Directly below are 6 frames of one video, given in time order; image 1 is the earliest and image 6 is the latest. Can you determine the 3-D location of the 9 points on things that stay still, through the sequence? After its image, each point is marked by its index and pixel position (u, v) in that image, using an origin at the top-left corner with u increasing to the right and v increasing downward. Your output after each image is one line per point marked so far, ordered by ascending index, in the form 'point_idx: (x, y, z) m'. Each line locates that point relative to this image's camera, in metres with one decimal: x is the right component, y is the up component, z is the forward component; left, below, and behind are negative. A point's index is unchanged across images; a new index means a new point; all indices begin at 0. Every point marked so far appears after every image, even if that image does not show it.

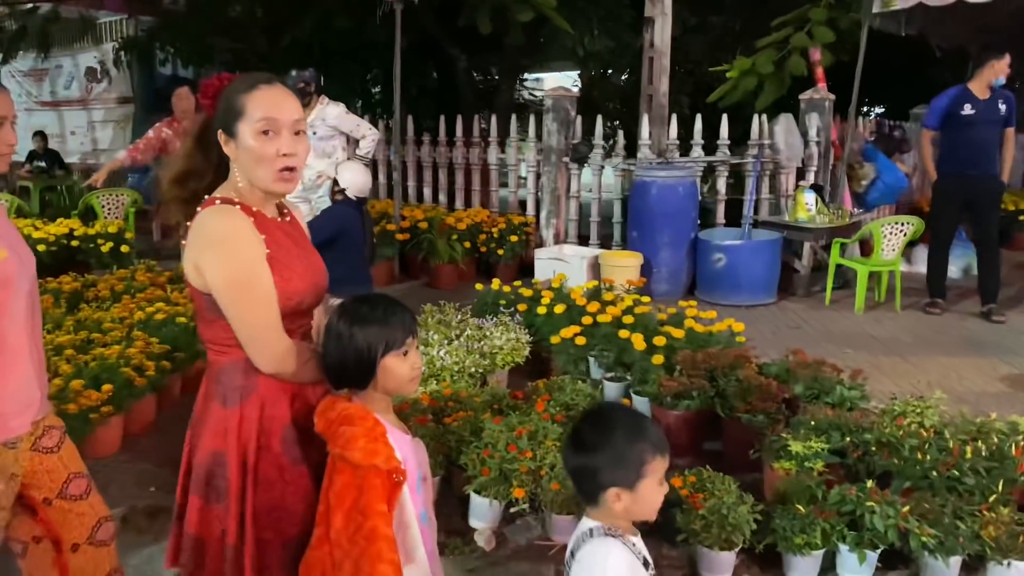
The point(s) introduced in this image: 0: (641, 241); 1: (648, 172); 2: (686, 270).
0: (+1.0, +0.4, +6.6) m
1: (+1.0, +0.9, +6.5) m
2: (+1.3, +0.1, +6.6) m
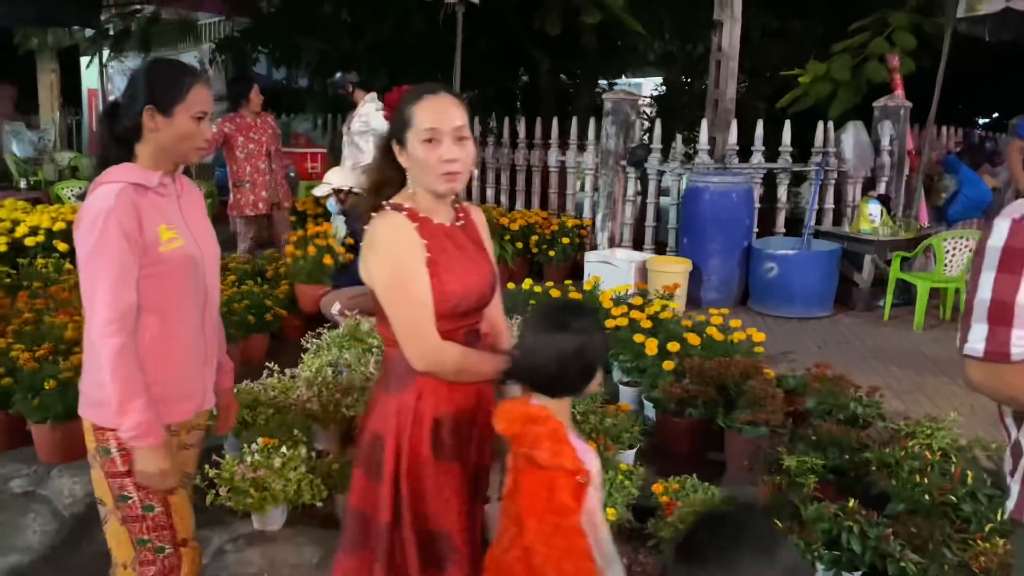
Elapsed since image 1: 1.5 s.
0: (+1.3, +0.3, +6.5) m
1: (+1.4, +0.8, +6.4) m
2: (+1.7, +0.1, +6.5) m
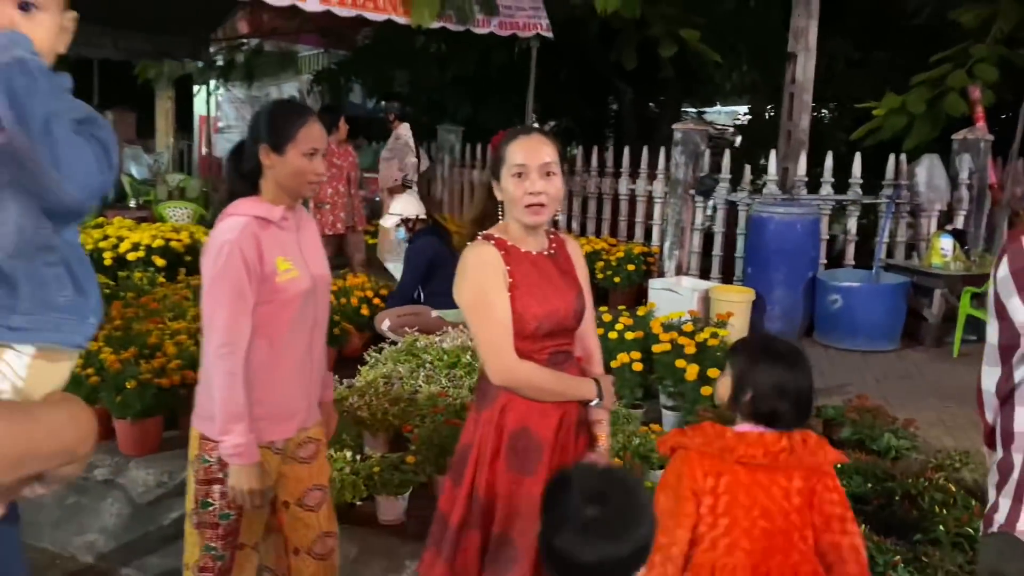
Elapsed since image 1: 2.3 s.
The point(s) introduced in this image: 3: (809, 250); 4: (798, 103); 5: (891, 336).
0: (+1.8, +0.1, +6.5) m
1: (+1.9, +0.6, +6.4) m
2: (+2.2, -0.2, +6.5) m
3: (+2.2, +0.3, +6.4) m
4: (+2.5, +1.6, +7.4) m
5: (+2.7, -0.3, +6.1) m
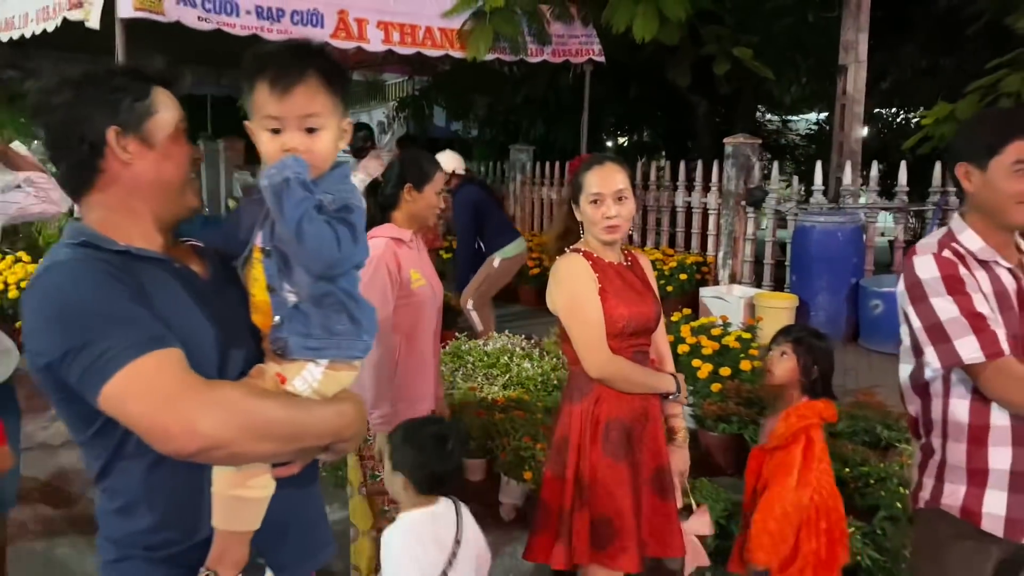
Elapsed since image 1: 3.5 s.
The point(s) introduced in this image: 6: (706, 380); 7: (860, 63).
0: (+2.3, 0.0, +6.7) m
1: (+2.3, +0.5, +6.6) m
2: (+2.6, -0.2, +6.7) m
3: (+2.6, +0.2, +6.6) m
4: (+3.0, +1.5, +7.5) m
5: (+3.1, -0.4, +6.3) m
6: (+1.0, -0.5, +4.5) m
7: (+3.0, +2.0, +7.5) m
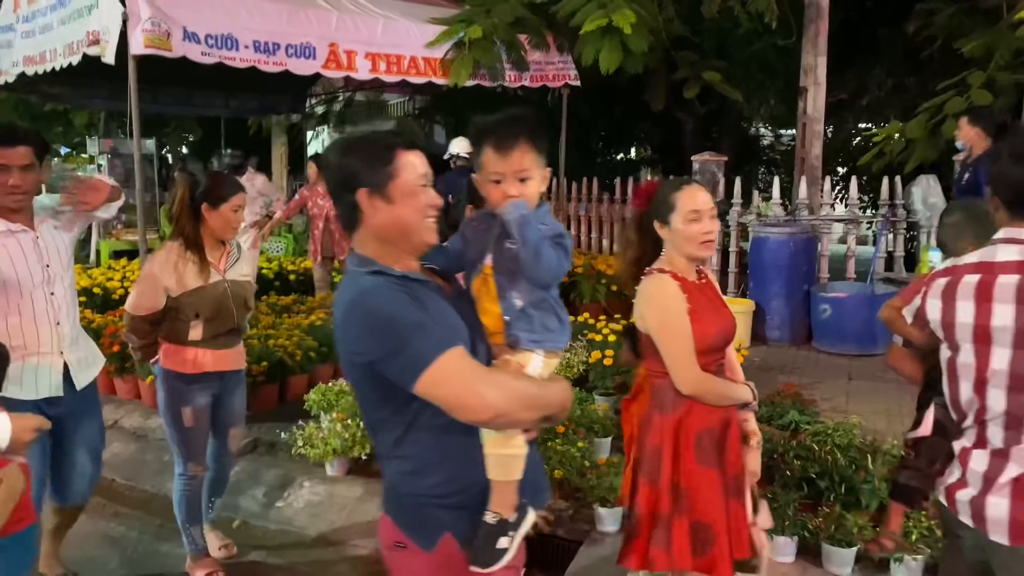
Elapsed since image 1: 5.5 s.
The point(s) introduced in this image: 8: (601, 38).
0: (+2.1, 0.0, +7.3) m
1: (+2.1, +0.5, +7.2) m
2: (+2.4, -0.3, +7.2) m
3: (+2.4, +0.2, +7.1) m
4: (+2.8, +1.5, +8.1) m
5: (+2.9, -0.4, +6.8) m
6: (+0.8, -0.5, +5.1) m
7: (+2.9, +1.9, +8.0) m
8: (+0.7, +1.9, +6.6) m
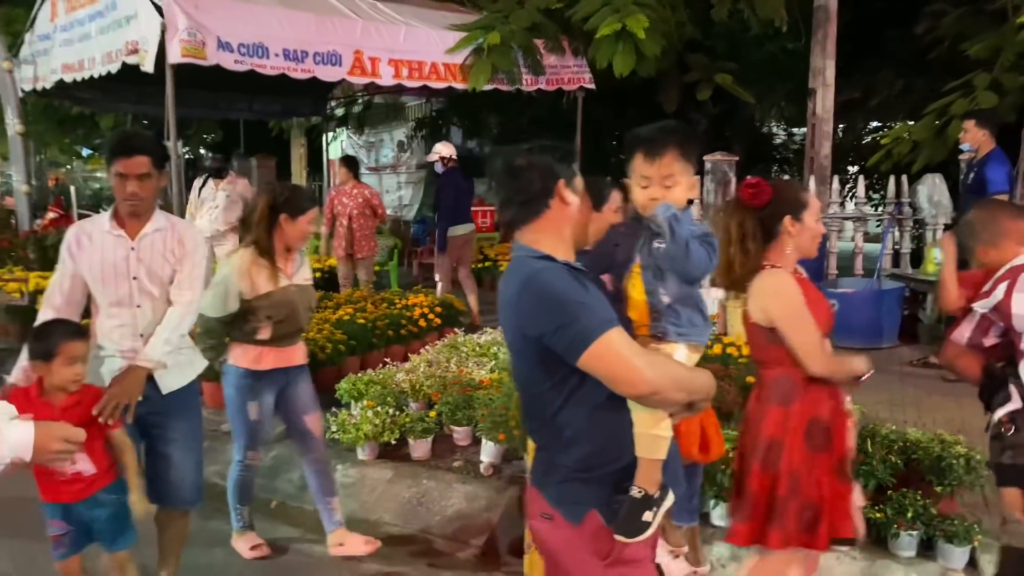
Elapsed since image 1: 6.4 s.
0: (+2.2, 0.0, +7.5) m
1: (+2.3, +0.5, +7.4) m
2: (+2.6, -0.2, +7.4) m
3: (+2.6, +0.2, +7.3) m
4: (+3.0, +1.5, +8.3) m
5: (+3.1, -0.4, +7.0) m
6: (+0.9, -0.5, +5.3) m
7: (+3.0, +1.9, +8.3) m
8: (+0.8, +2.0, +6.9) m
